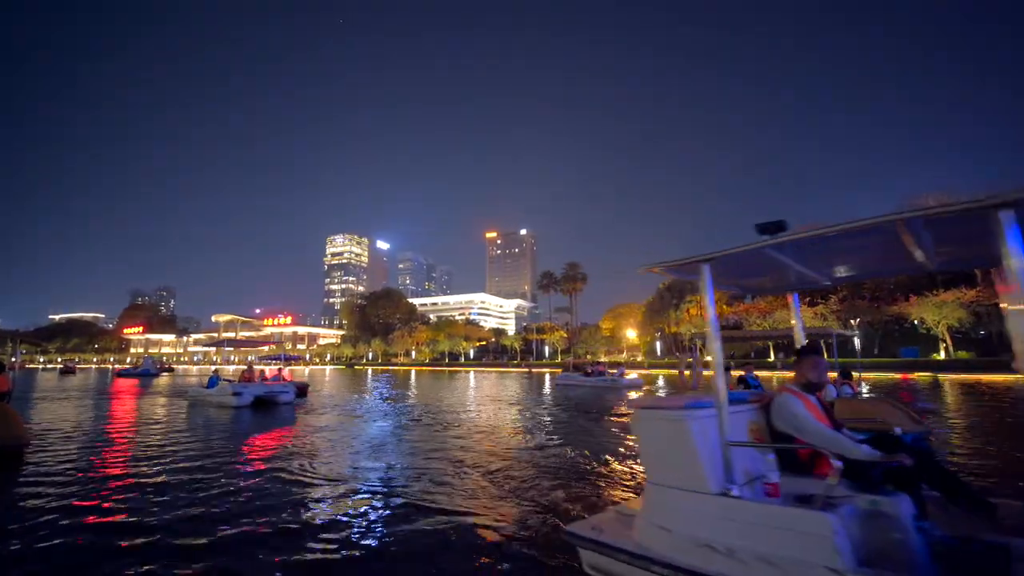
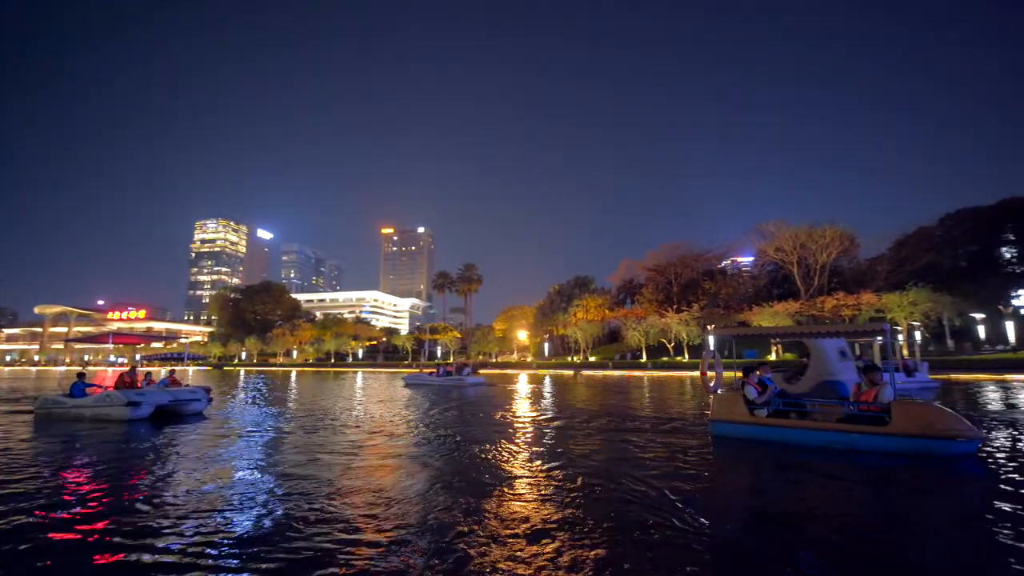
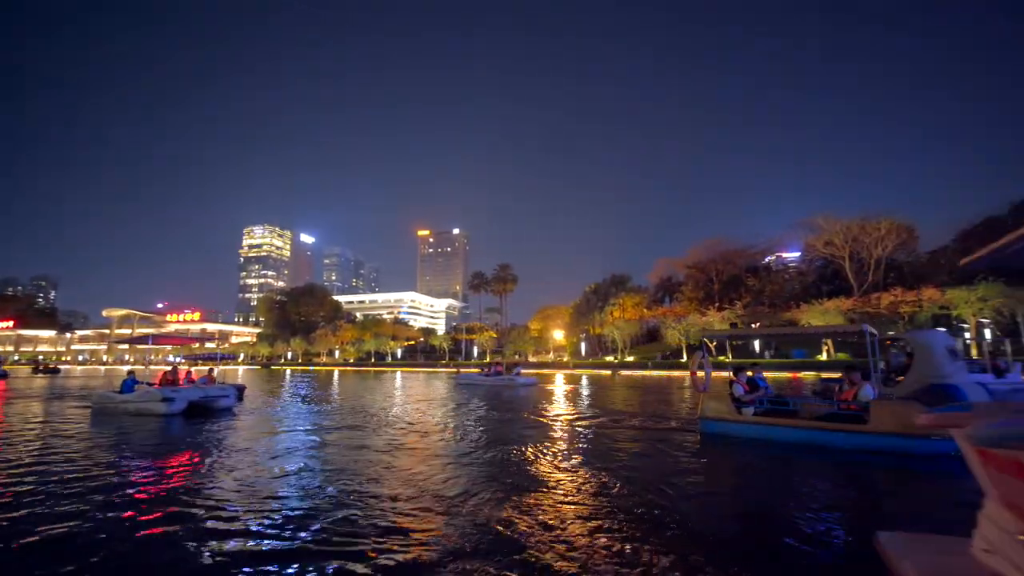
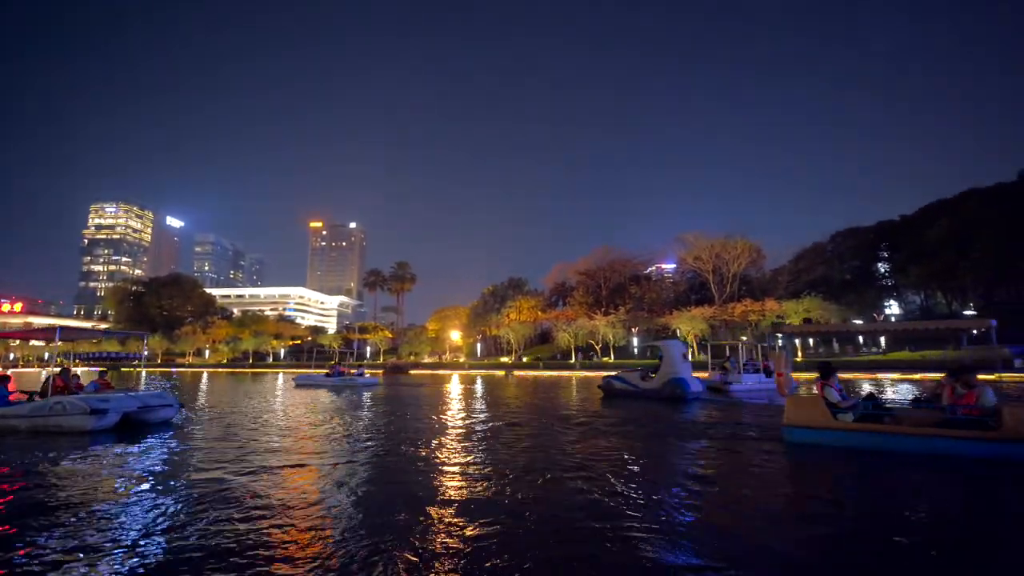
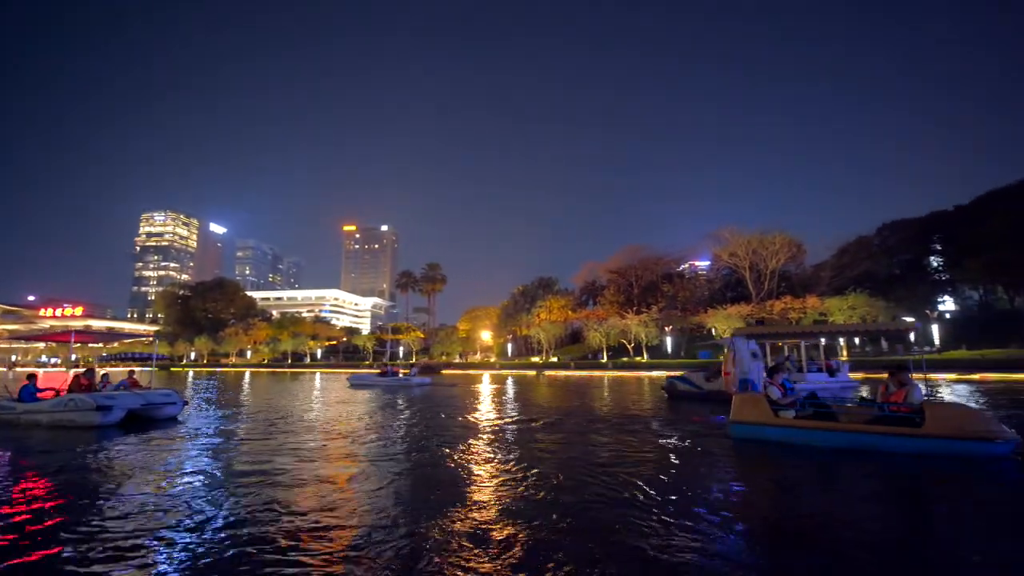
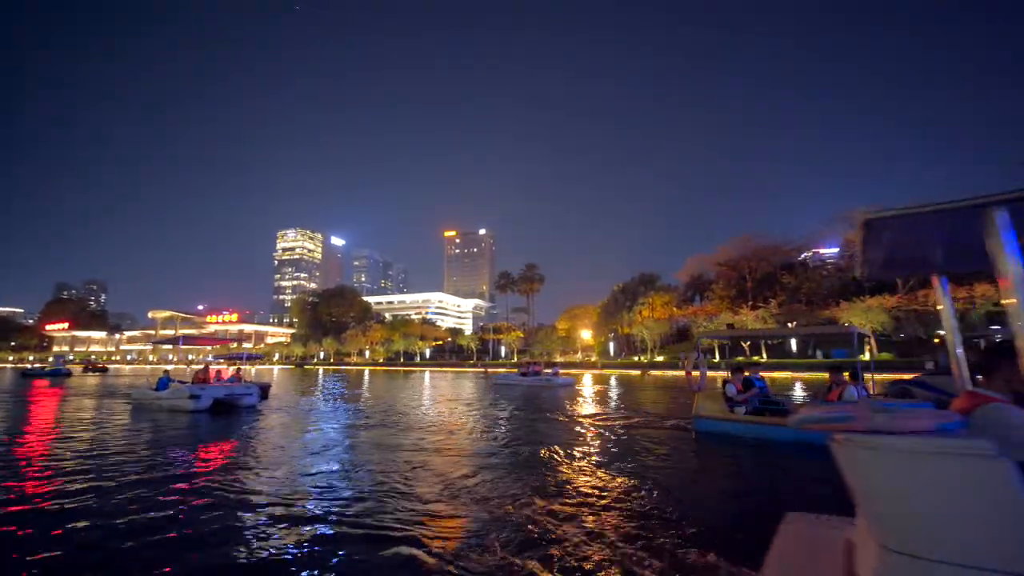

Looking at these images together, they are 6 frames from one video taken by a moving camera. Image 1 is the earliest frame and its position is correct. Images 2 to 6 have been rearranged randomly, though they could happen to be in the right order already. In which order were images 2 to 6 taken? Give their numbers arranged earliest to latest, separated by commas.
6, 3, 2, 5, 4
